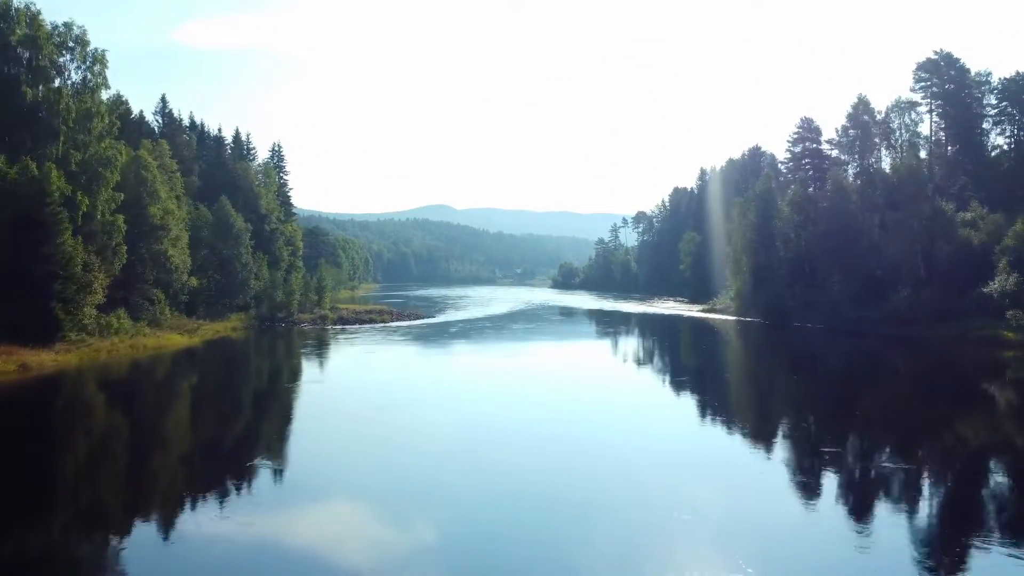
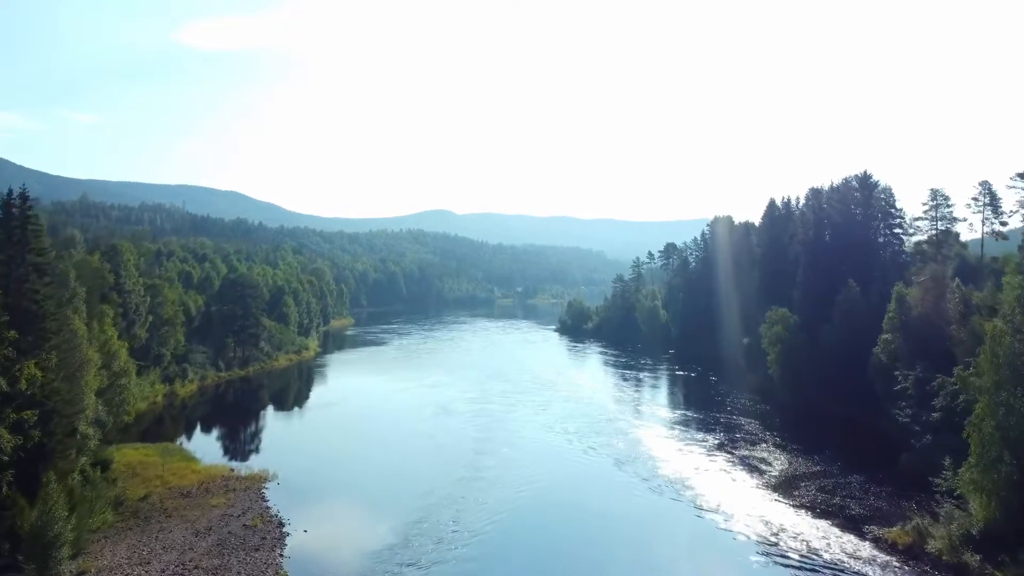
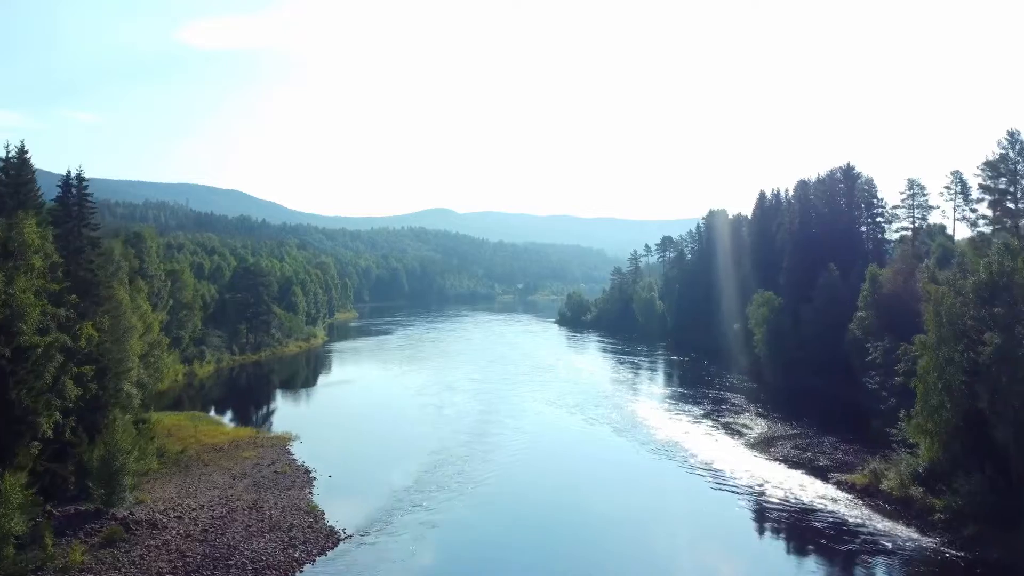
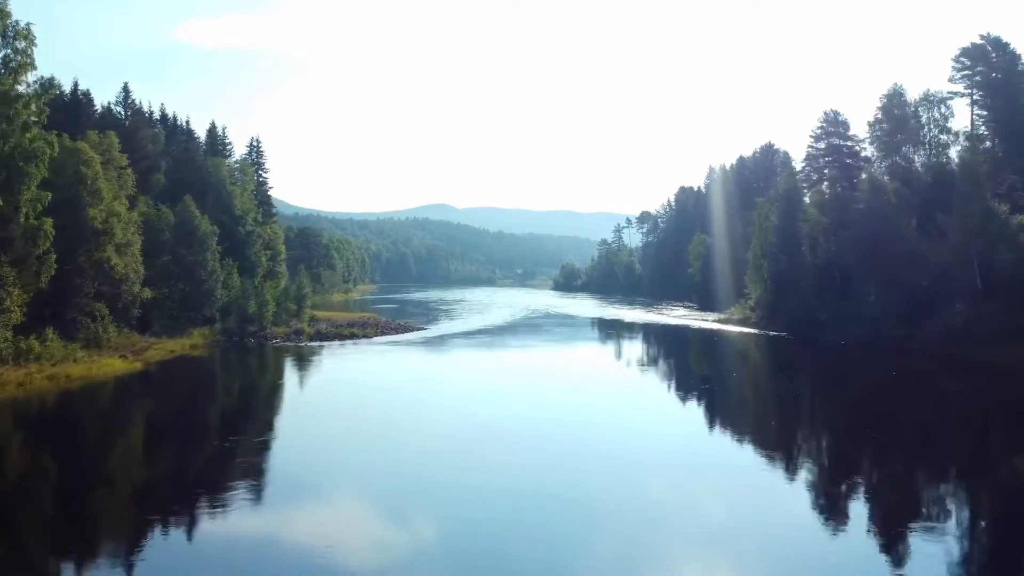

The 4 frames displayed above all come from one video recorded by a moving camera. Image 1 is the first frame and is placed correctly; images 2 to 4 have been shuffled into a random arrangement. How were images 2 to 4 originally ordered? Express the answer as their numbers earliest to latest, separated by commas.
4, 3, 2
